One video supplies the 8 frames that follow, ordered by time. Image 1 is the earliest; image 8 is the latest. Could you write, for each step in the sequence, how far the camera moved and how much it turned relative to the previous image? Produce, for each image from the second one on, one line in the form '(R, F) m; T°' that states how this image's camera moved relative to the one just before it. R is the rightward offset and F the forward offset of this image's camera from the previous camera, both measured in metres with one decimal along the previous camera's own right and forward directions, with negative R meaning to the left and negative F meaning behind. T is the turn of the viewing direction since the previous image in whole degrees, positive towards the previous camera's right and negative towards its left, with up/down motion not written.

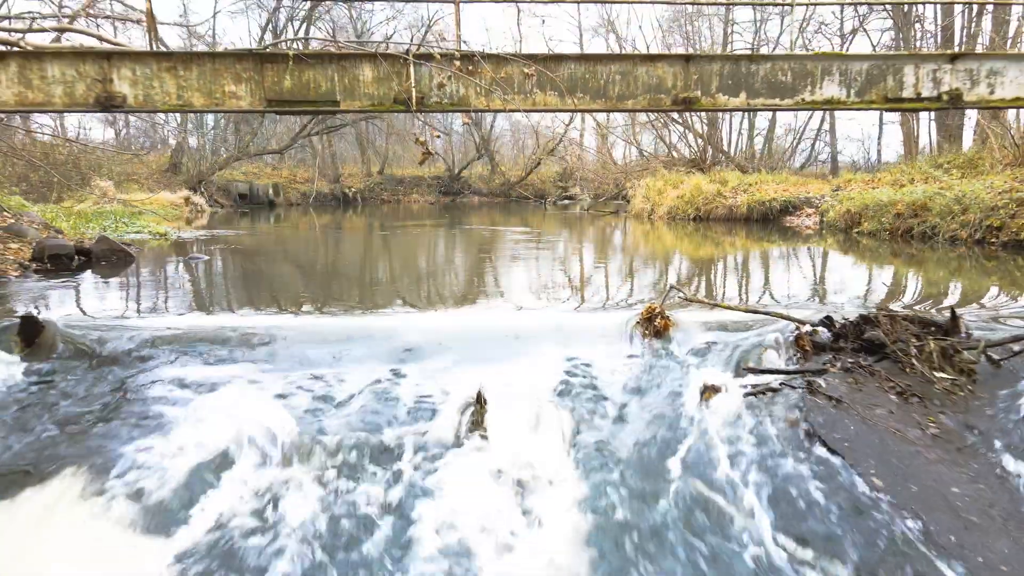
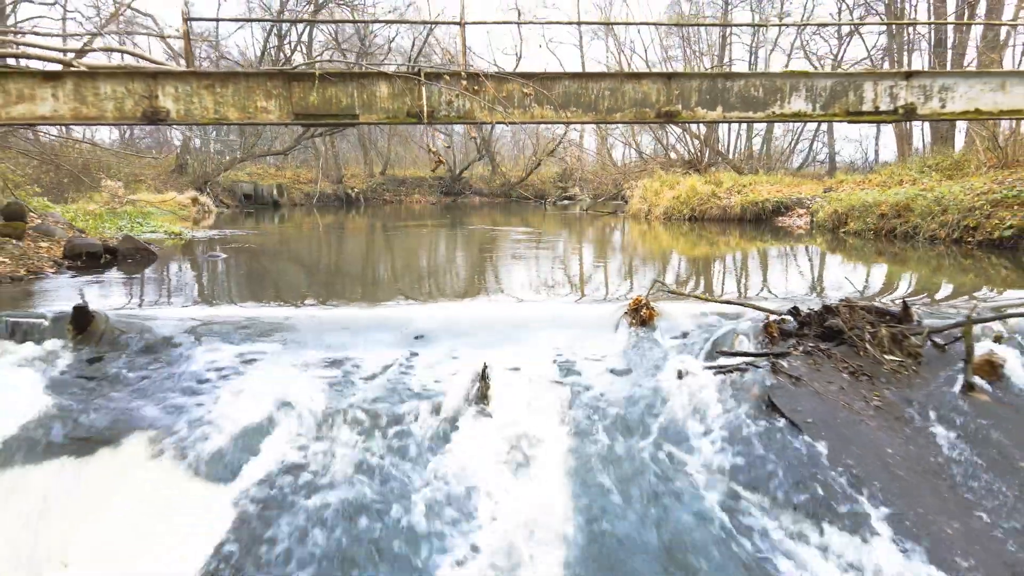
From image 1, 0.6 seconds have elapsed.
(0.0, -0.5) m; 0°
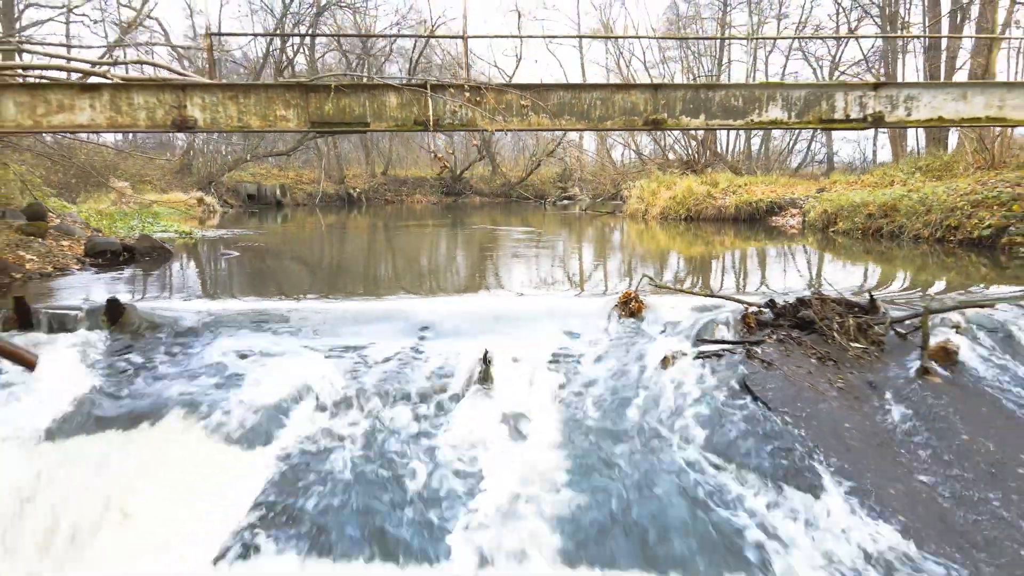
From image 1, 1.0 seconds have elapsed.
(0.0, -0.4) m; 0°
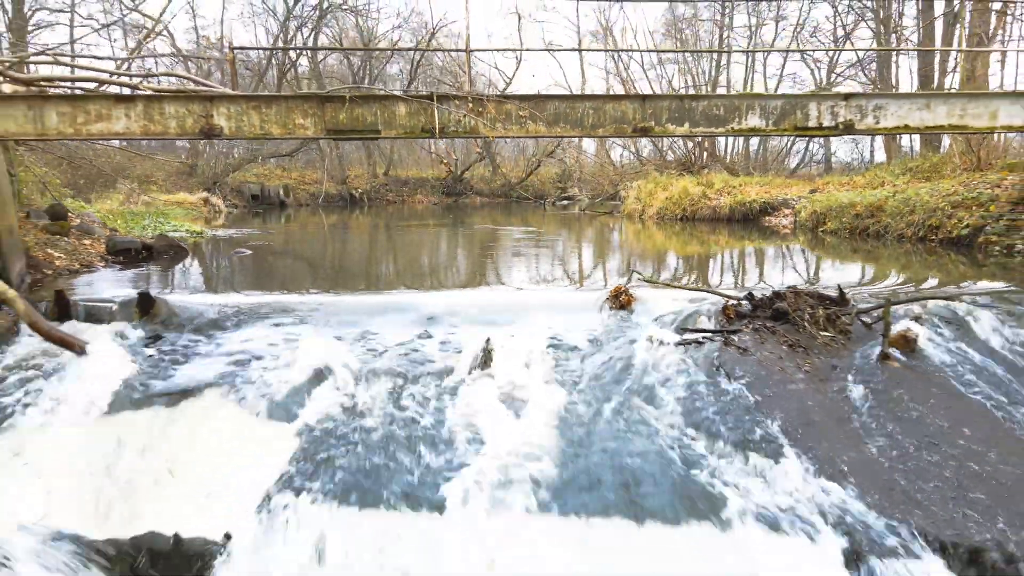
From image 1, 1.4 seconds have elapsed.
(0.0, -0.5) m; 0°
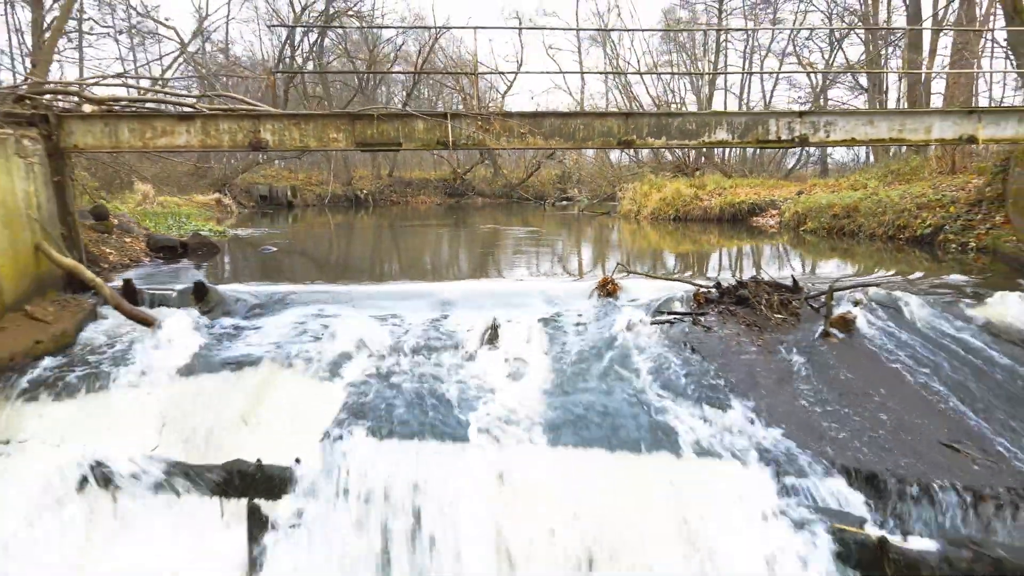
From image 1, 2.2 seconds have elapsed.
(0.0, -1.0) m; 0°
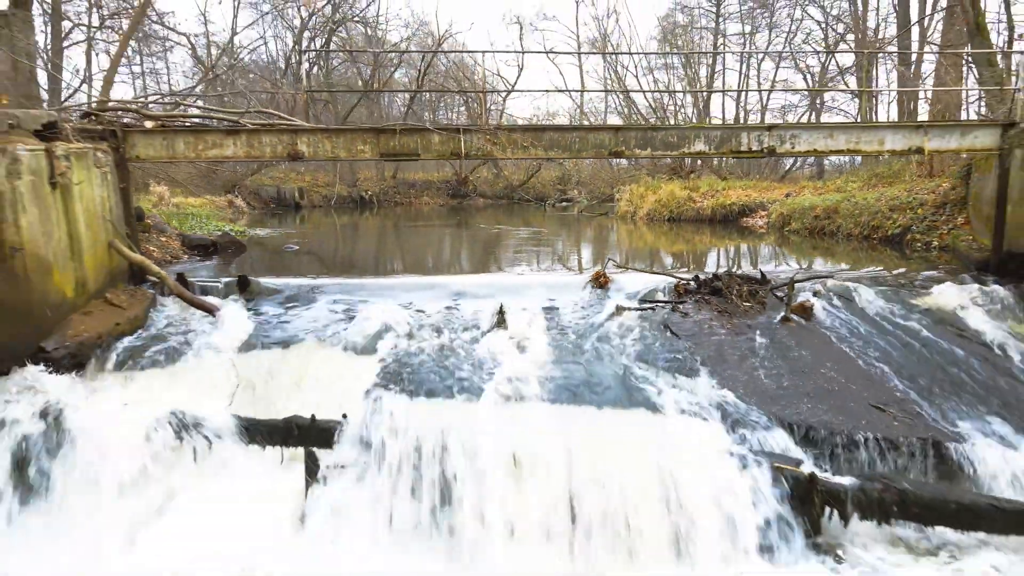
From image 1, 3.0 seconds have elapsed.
(-0.1, -1.0) m; 0°
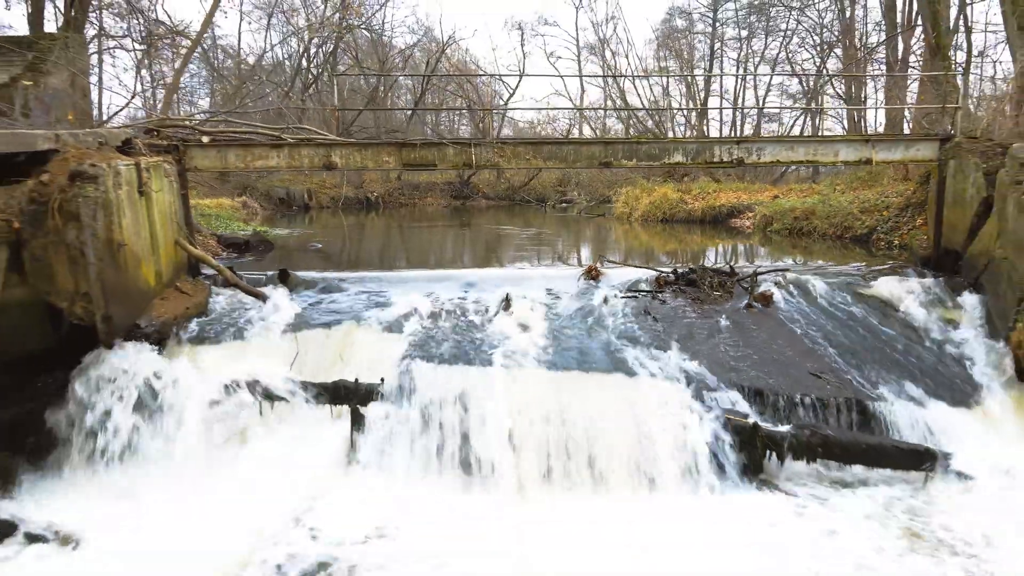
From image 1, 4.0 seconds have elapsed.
(-0.1, -1.3) m; 0°
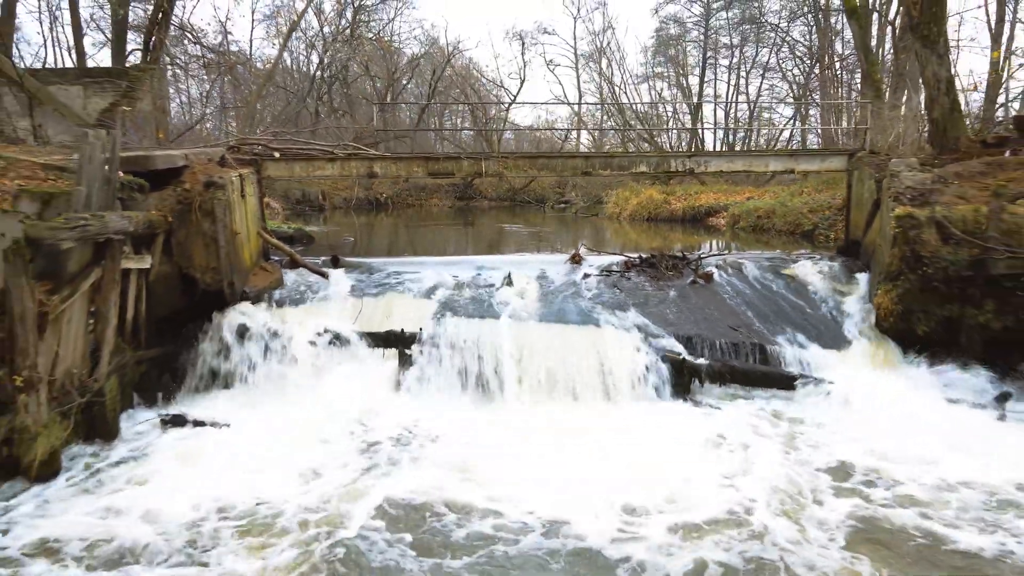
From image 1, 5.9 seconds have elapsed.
(0.0, -2.6) m; 0°
